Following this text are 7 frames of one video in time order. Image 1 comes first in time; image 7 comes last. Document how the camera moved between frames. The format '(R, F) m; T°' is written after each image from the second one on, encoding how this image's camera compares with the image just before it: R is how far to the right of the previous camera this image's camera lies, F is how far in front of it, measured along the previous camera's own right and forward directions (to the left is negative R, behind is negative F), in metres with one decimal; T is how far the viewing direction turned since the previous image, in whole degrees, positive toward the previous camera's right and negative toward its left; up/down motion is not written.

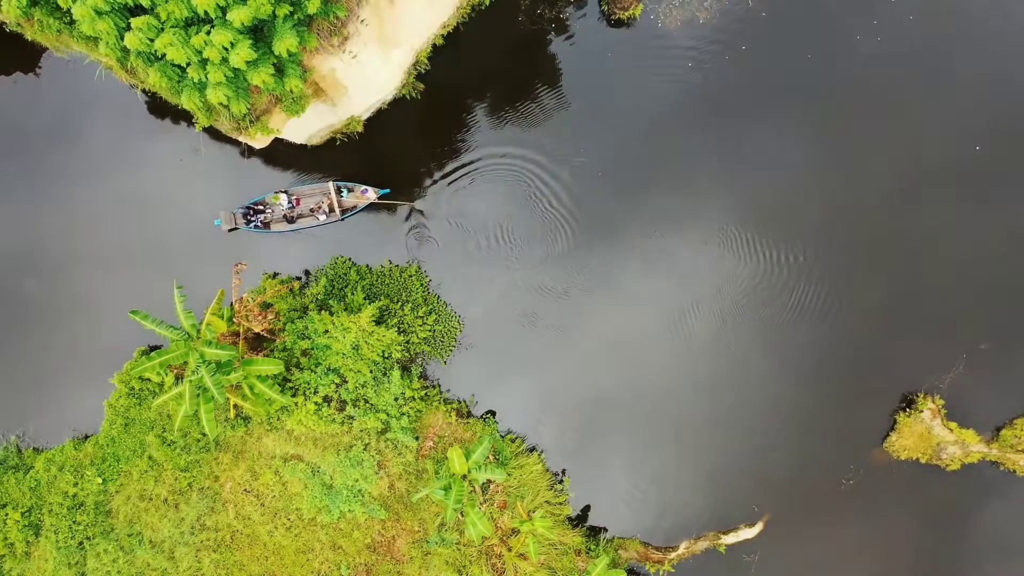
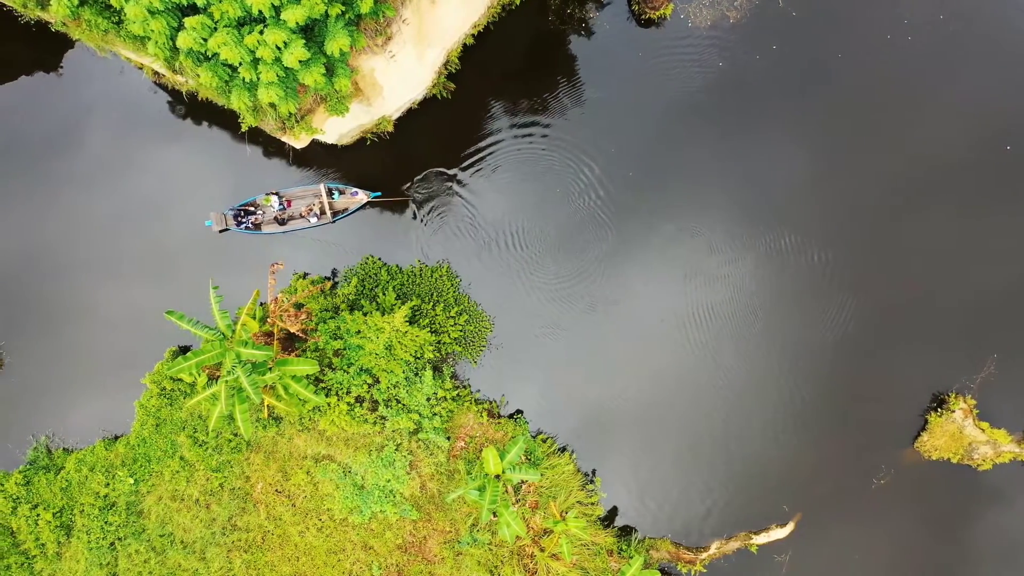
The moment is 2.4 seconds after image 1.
(-0.7, 0.0) m; 0°
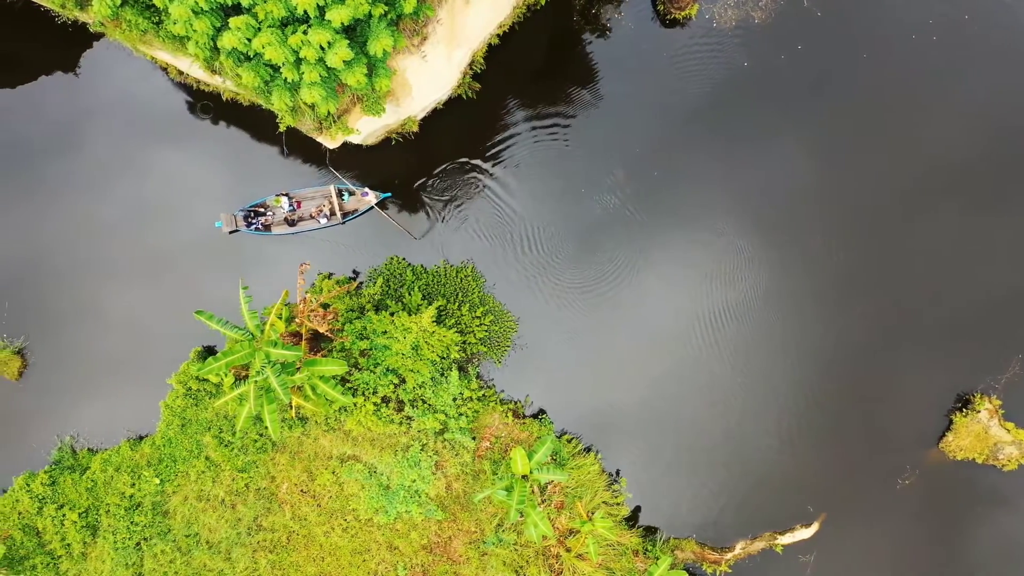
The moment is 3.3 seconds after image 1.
(-0.6, 0.0) m; 0°
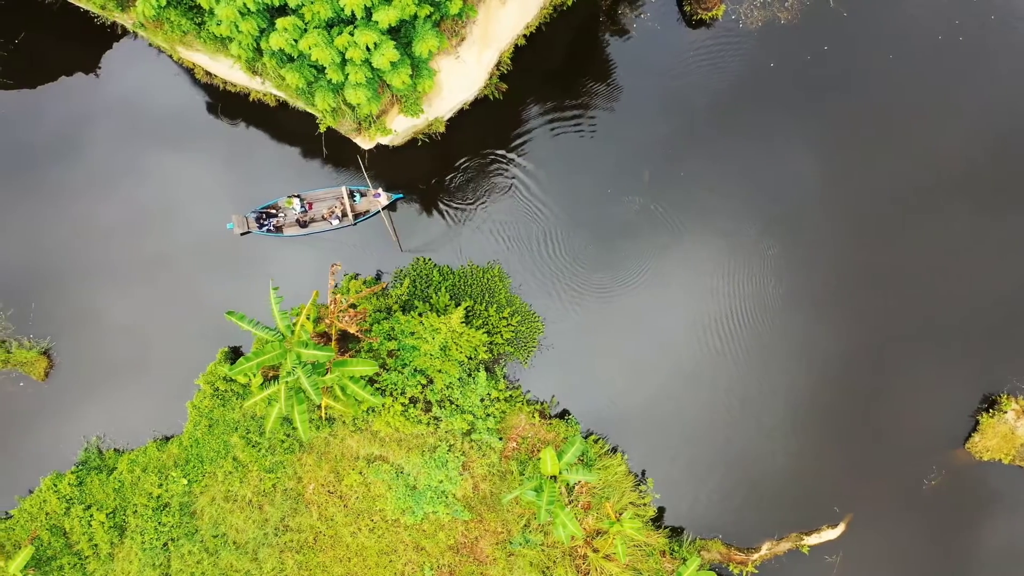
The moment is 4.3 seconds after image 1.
(-0.6, 0.0) m; 0°
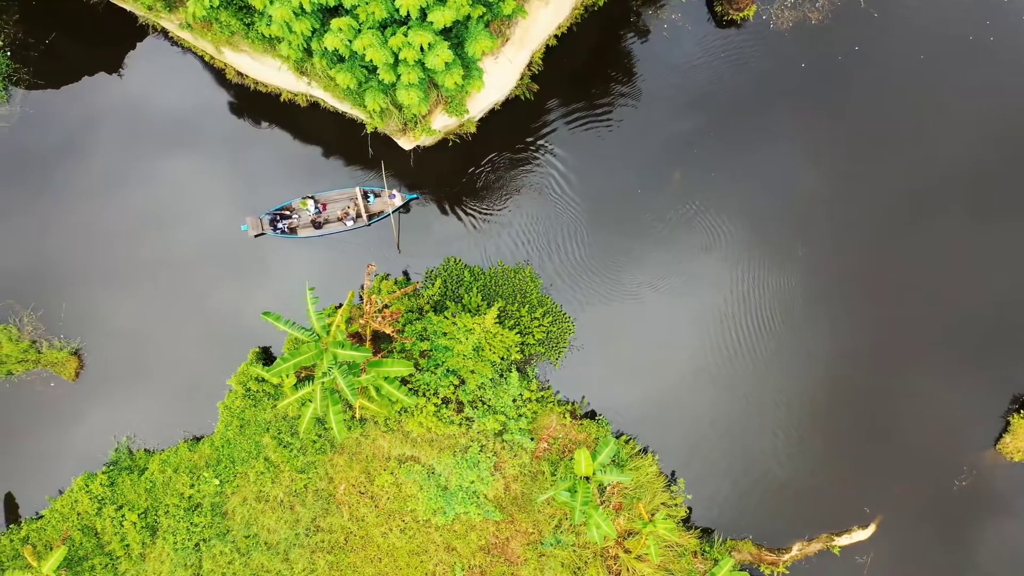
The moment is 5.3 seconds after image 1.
(-0.7, 0.0) m; 0°
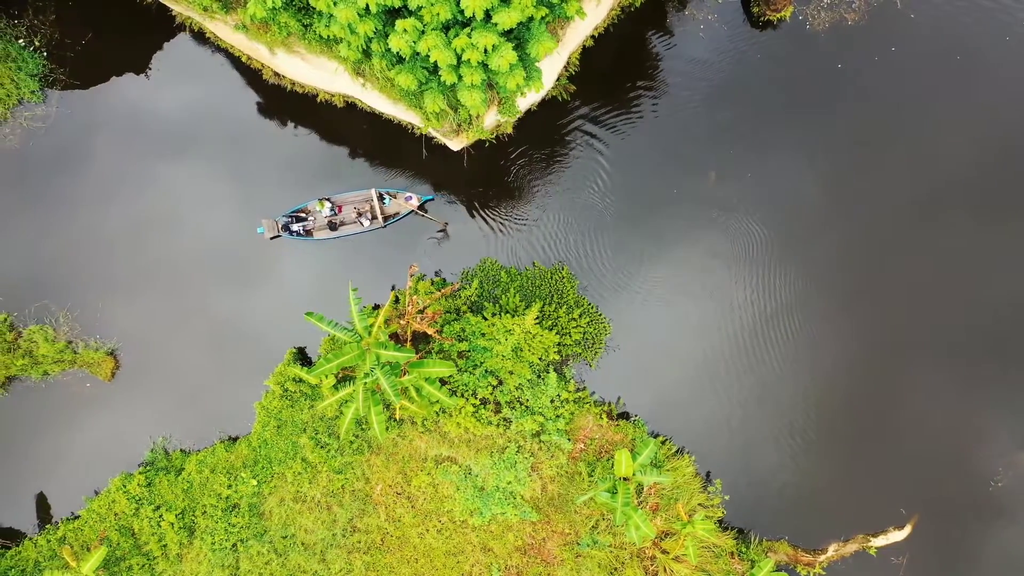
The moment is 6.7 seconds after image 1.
(-0.9, 0.0) m; 0°
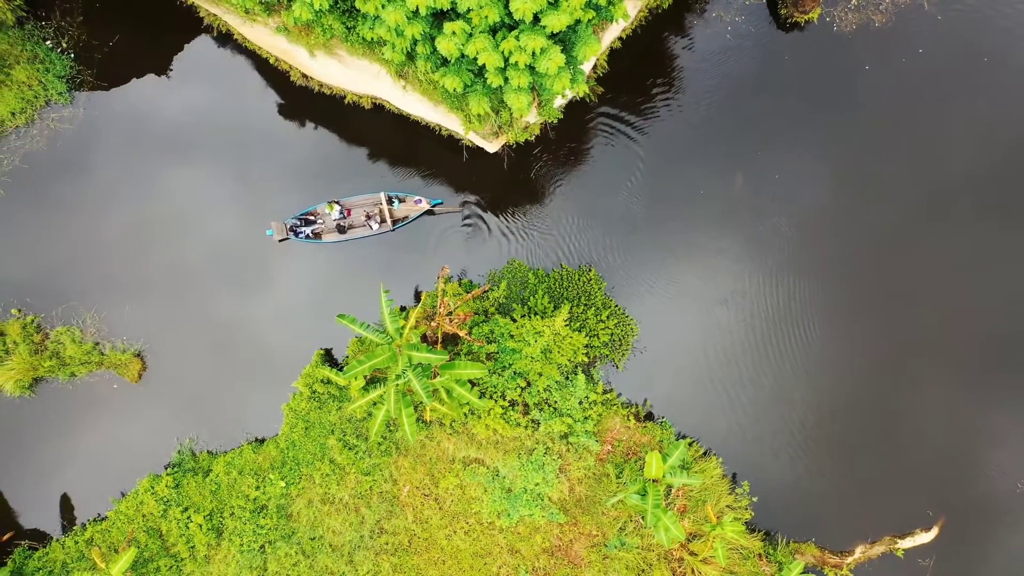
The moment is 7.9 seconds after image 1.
(-0.7, 0.0) m; 0°
